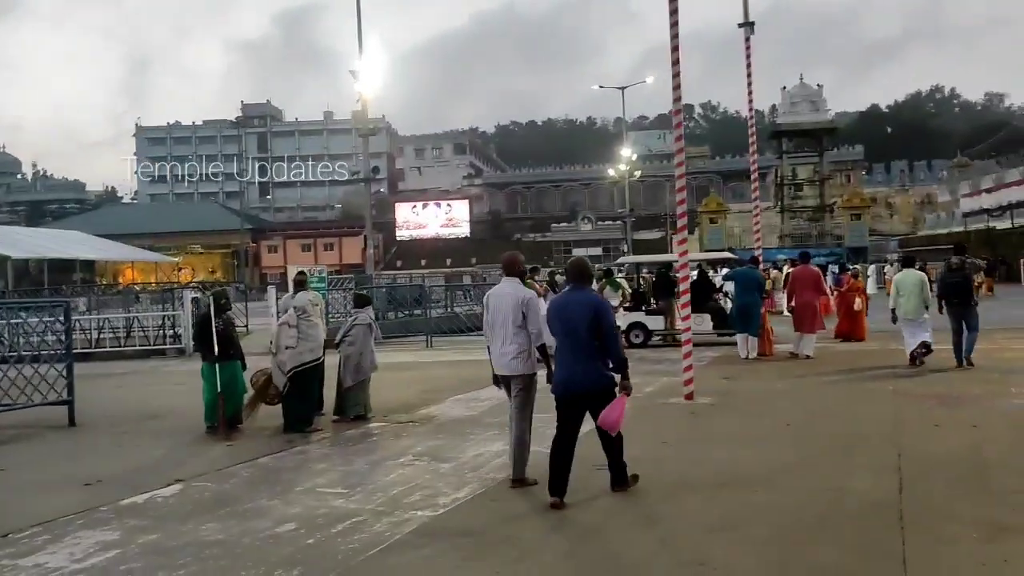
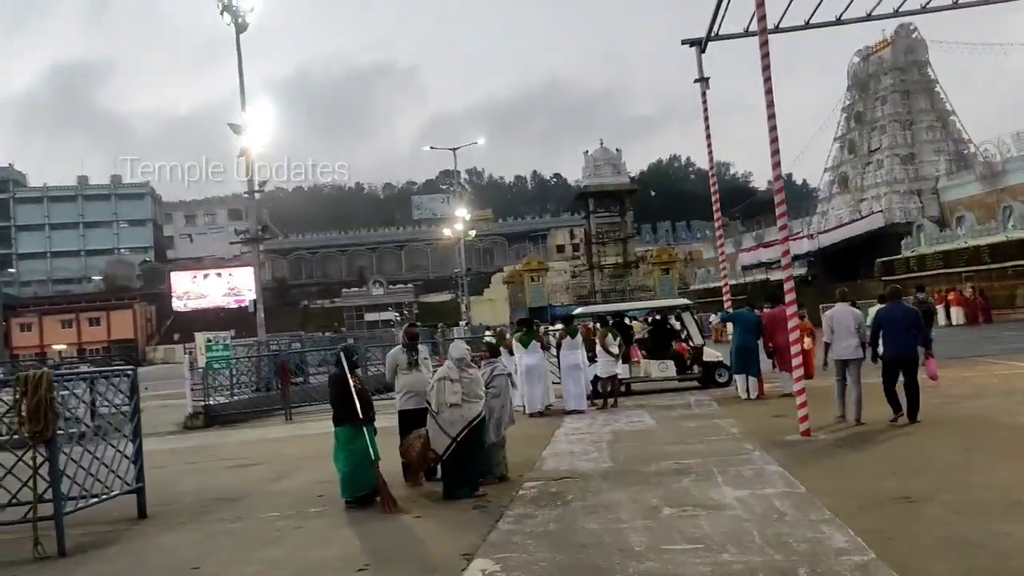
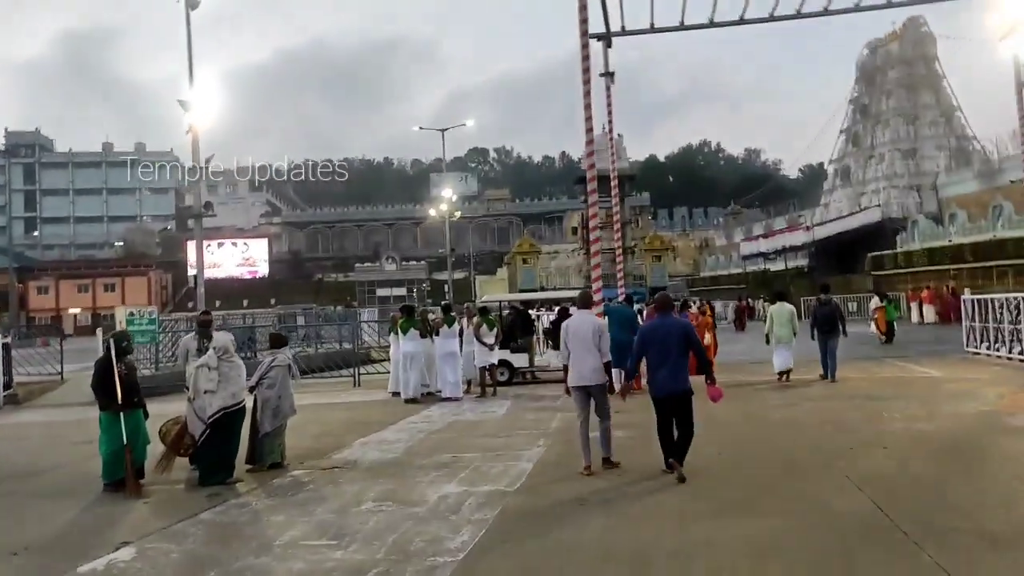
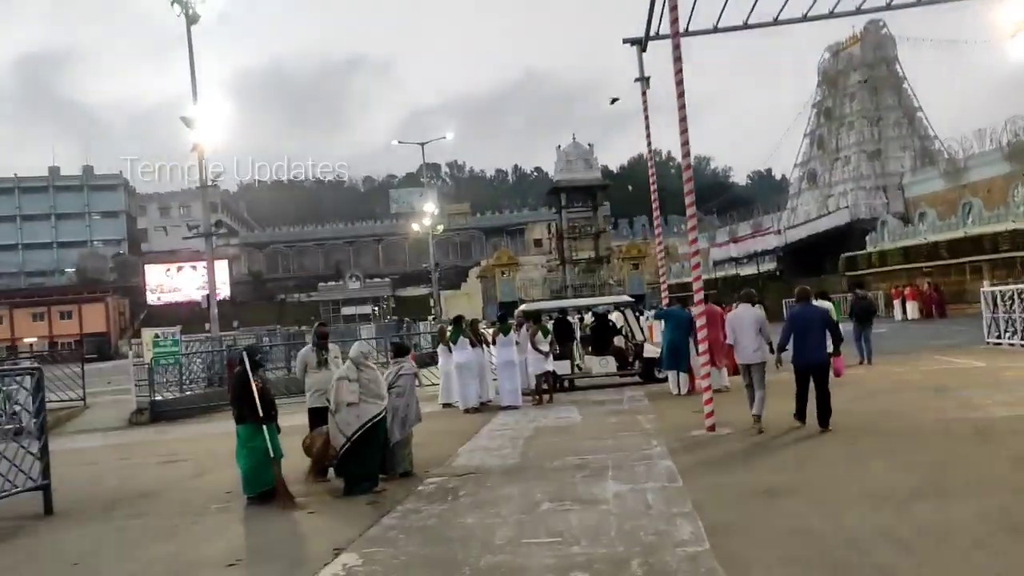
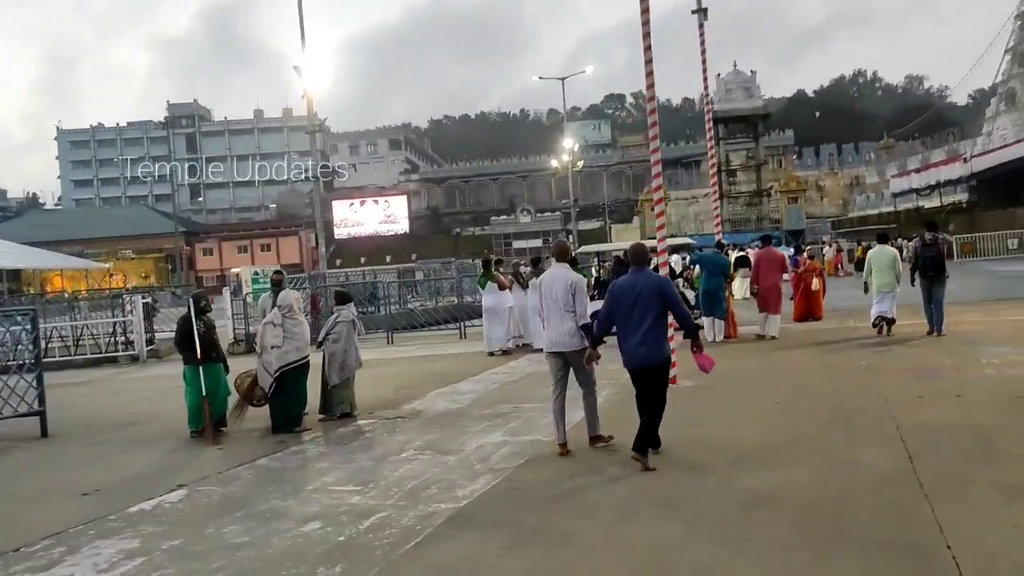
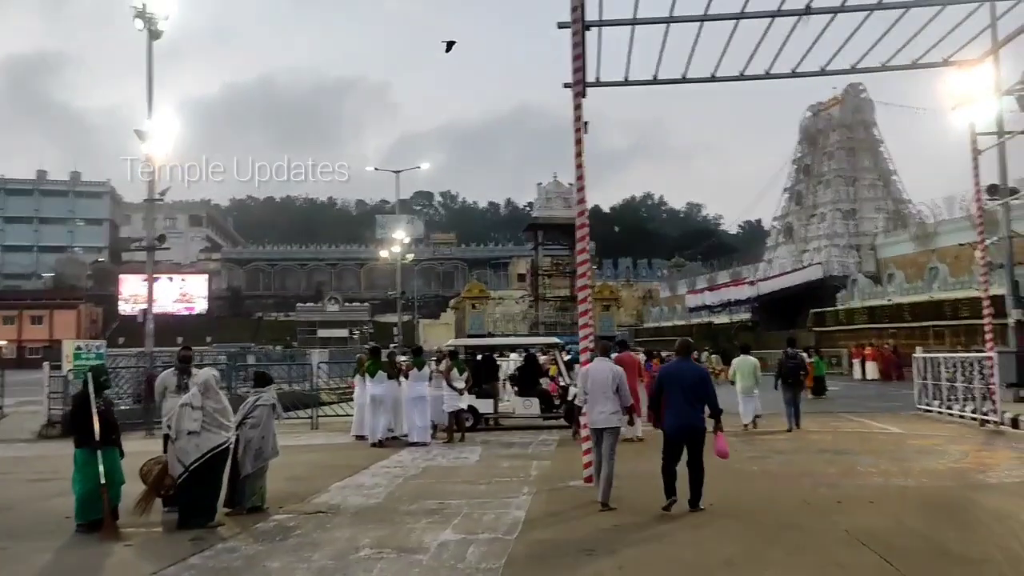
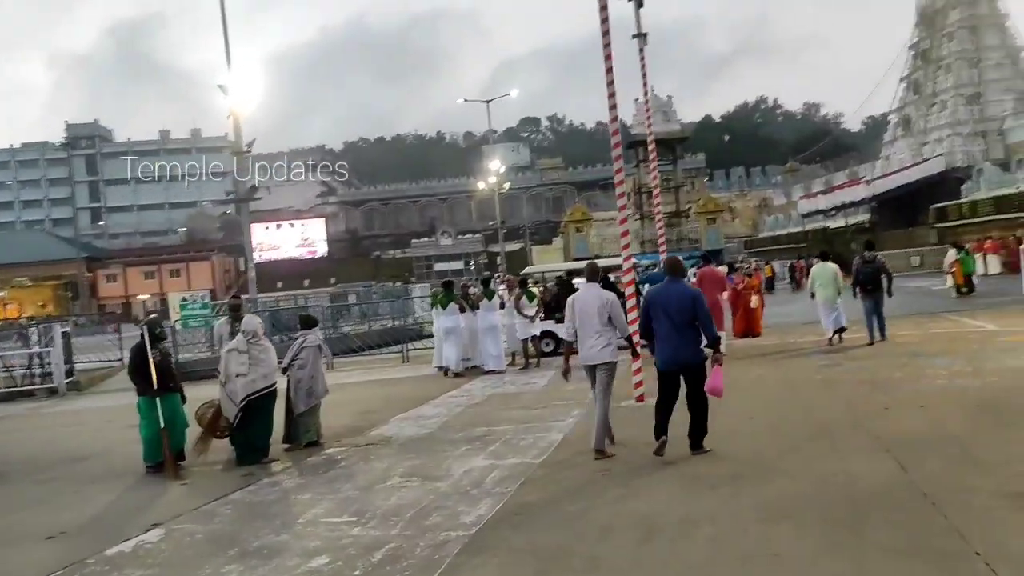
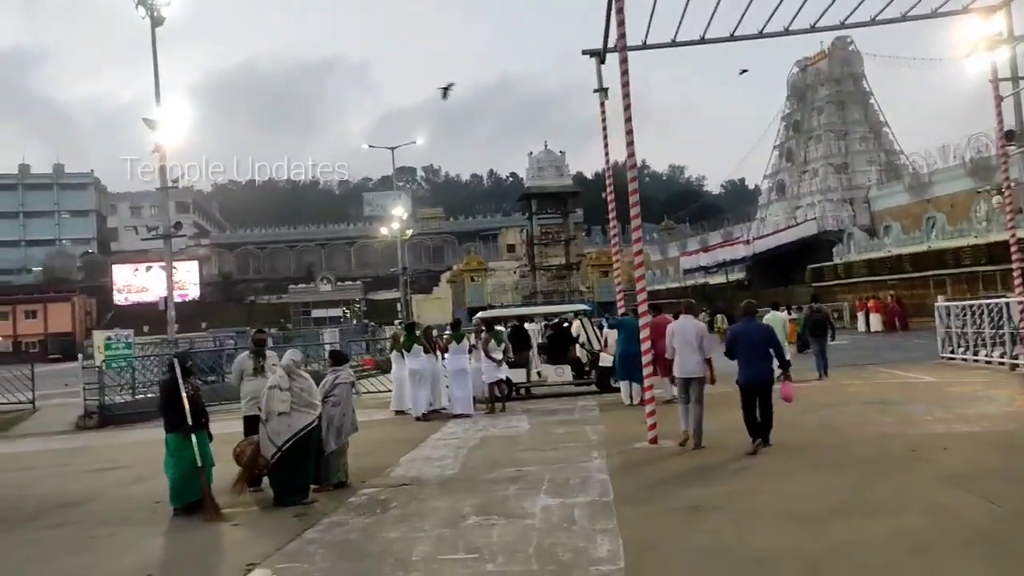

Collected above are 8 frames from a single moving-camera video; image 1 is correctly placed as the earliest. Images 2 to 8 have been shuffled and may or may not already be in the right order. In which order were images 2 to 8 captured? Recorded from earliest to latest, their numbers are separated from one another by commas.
5, 7, 3, 6, 8, 4, 2
